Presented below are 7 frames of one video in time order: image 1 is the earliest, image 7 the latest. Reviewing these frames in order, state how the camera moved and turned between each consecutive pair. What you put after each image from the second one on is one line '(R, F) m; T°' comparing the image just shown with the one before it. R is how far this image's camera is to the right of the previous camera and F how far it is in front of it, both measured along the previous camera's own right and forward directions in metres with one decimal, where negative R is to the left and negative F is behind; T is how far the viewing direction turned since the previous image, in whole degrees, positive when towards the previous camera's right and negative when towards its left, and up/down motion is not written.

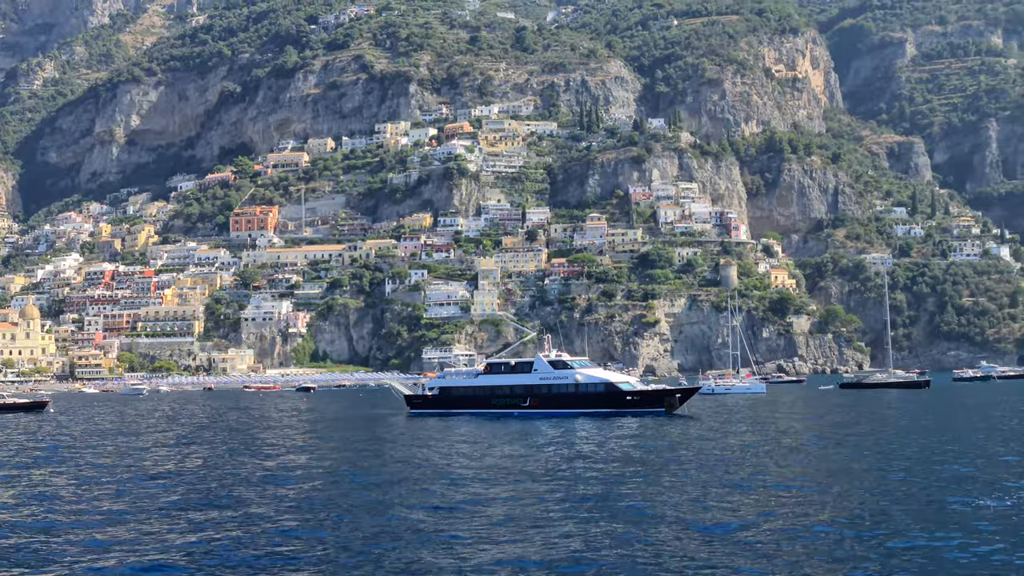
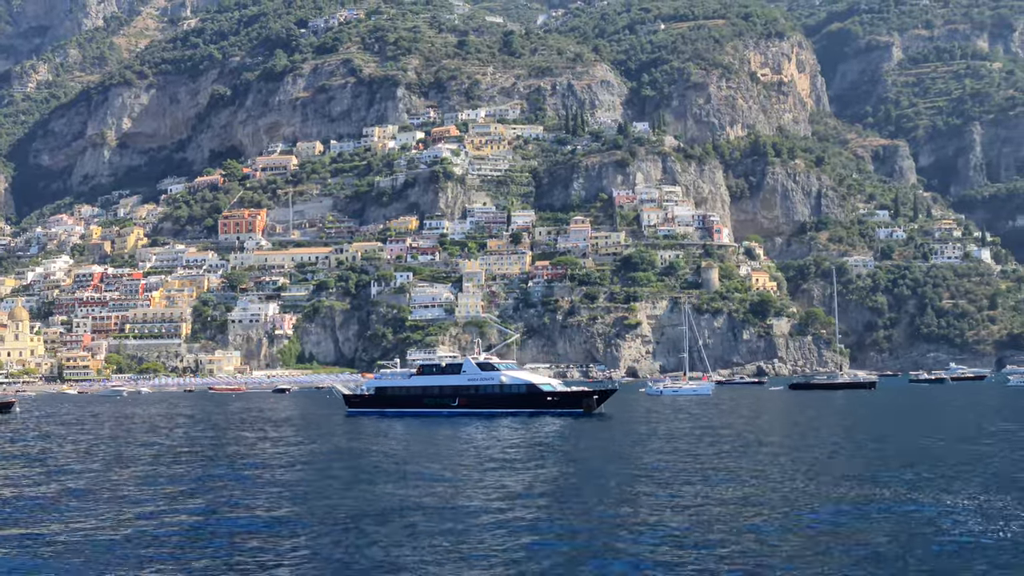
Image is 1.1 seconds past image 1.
(+1.1, -1.3) m; 0°
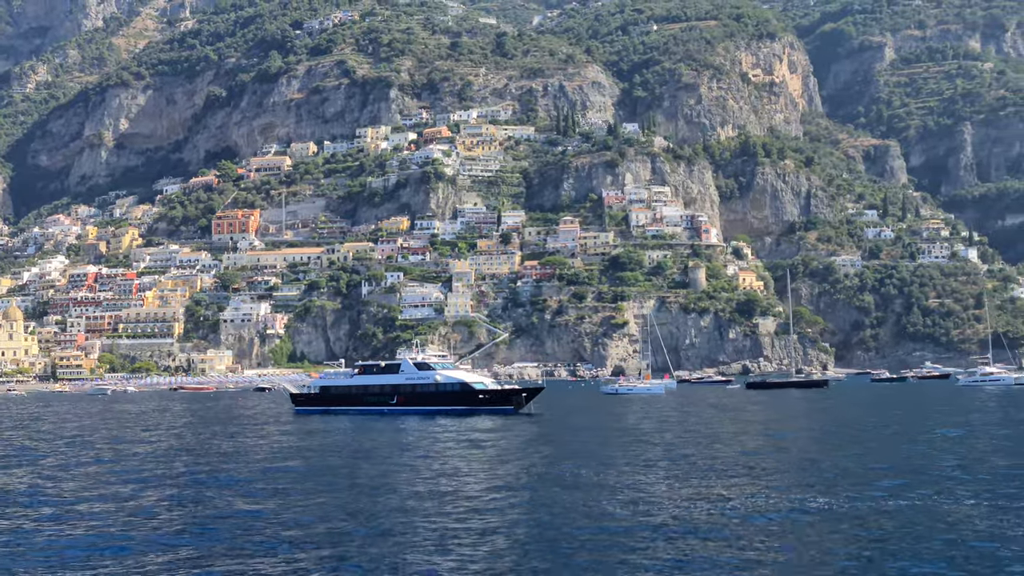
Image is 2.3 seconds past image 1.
(+1.2, -1.2) m; 0°
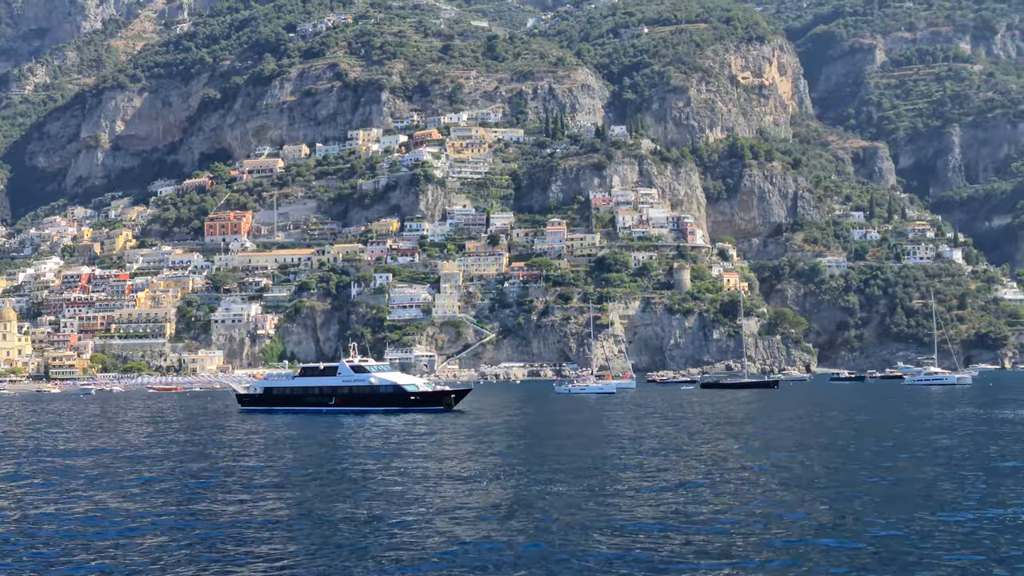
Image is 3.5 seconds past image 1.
(+1.3, -1.4) m; 0°
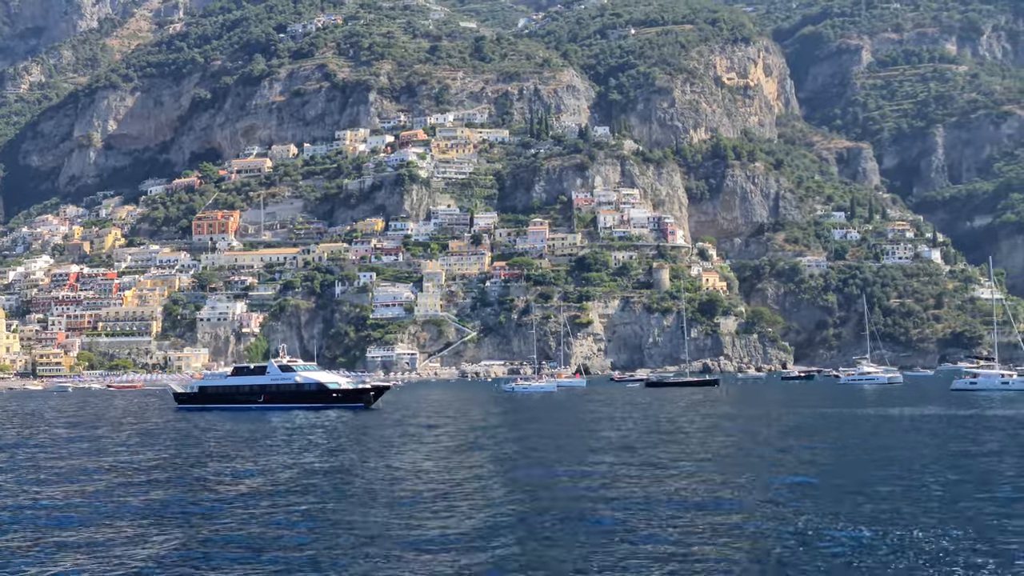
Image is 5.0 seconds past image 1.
(+1.7, -1.6) m; 0°
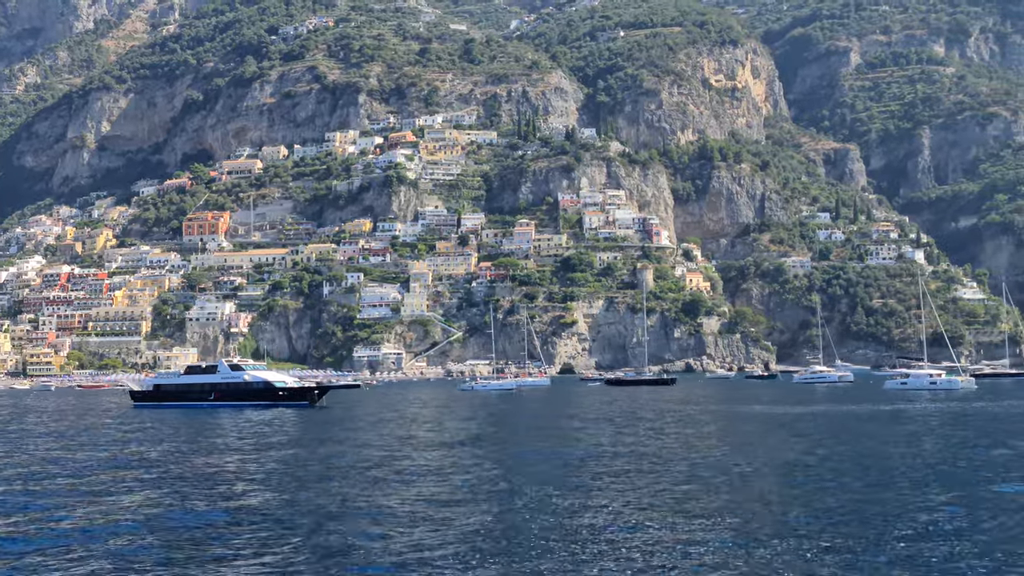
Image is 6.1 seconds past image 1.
(+1.2, -1.3) m; 0°
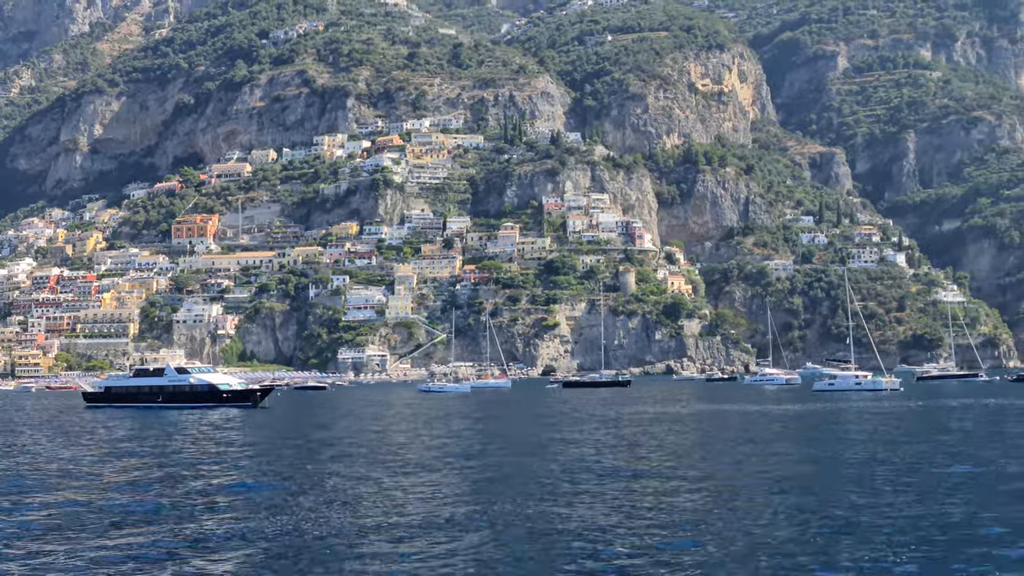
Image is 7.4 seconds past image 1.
(+1.4, -1.4) m; 0°
